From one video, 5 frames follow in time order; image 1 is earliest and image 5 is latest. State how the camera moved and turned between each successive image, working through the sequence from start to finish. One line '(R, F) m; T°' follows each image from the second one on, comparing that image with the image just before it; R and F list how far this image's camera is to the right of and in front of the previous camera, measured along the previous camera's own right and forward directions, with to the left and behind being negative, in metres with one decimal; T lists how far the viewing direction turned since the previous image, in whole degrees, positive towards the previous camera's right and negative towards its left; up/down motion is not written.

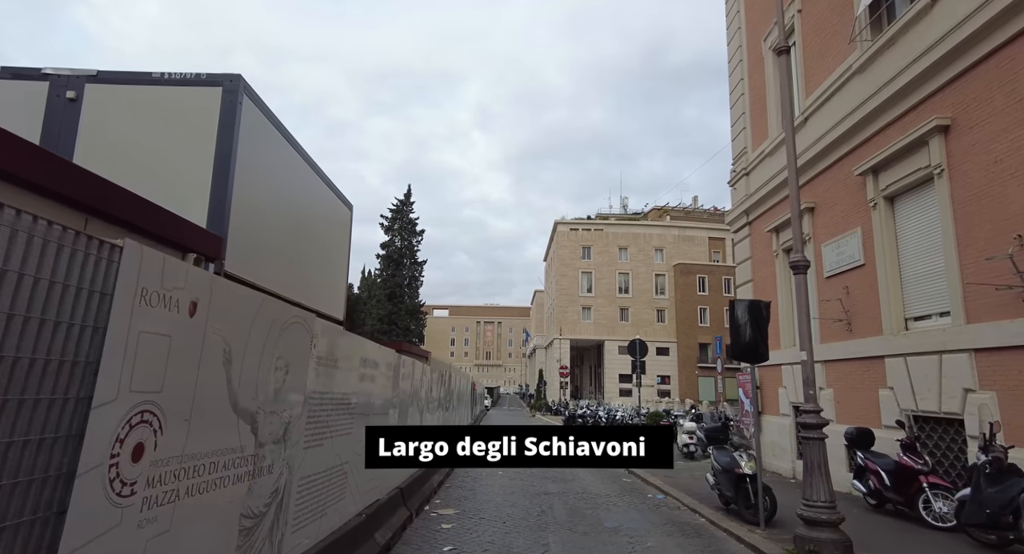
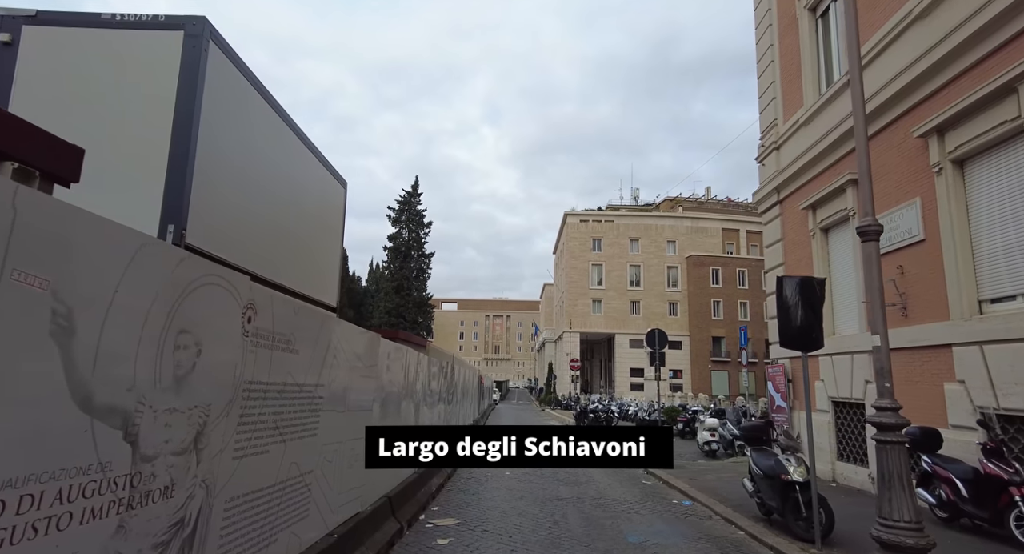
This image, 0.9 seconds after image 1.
(0.0, +1.1) m; -1°
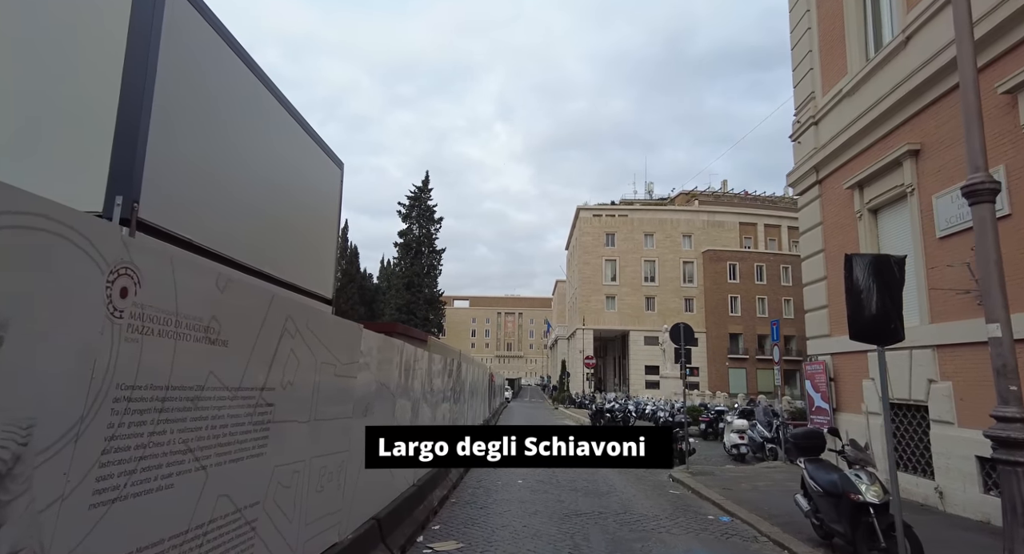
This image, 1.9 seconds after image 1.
(0.0, +1.0) m; -1°
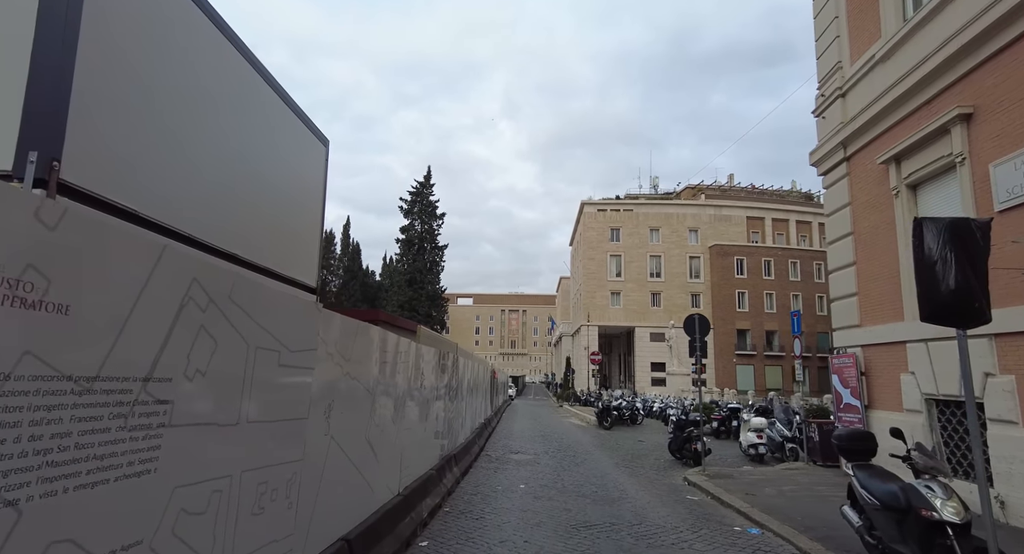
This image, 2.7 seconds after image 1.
(+0.1, +0.9) m; 0°
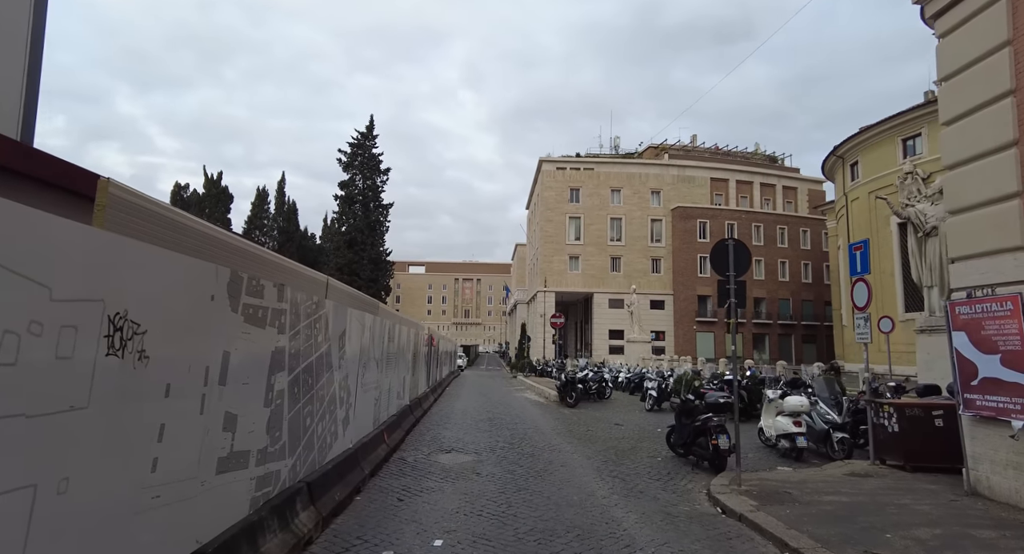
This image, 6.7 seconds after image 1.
(+0.4, +4.8) m; +5°
